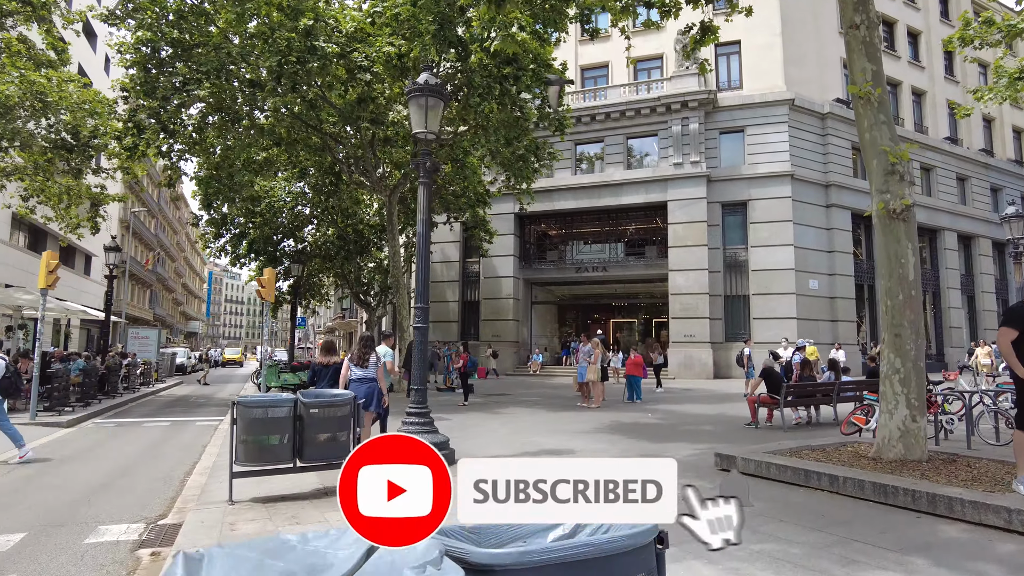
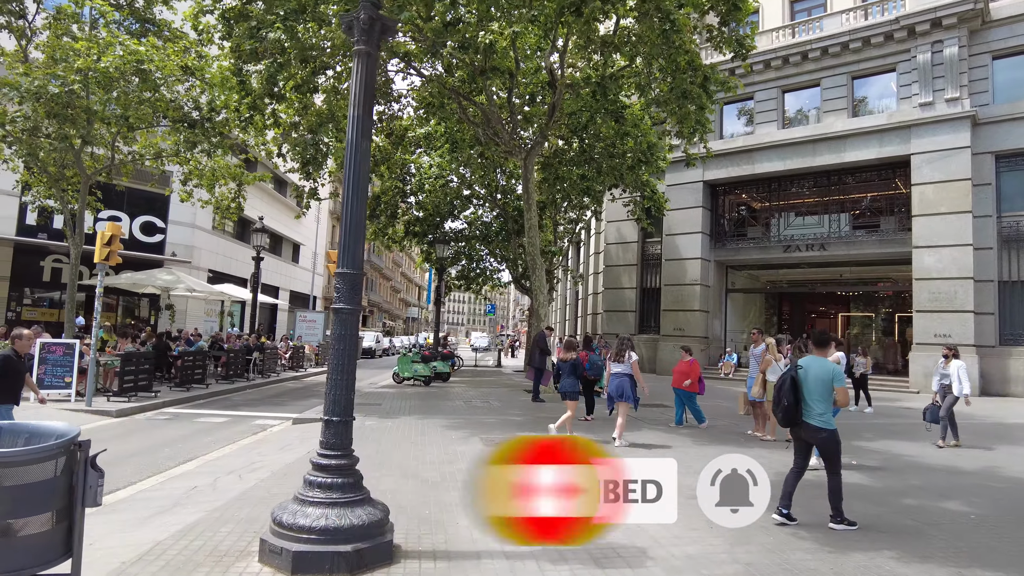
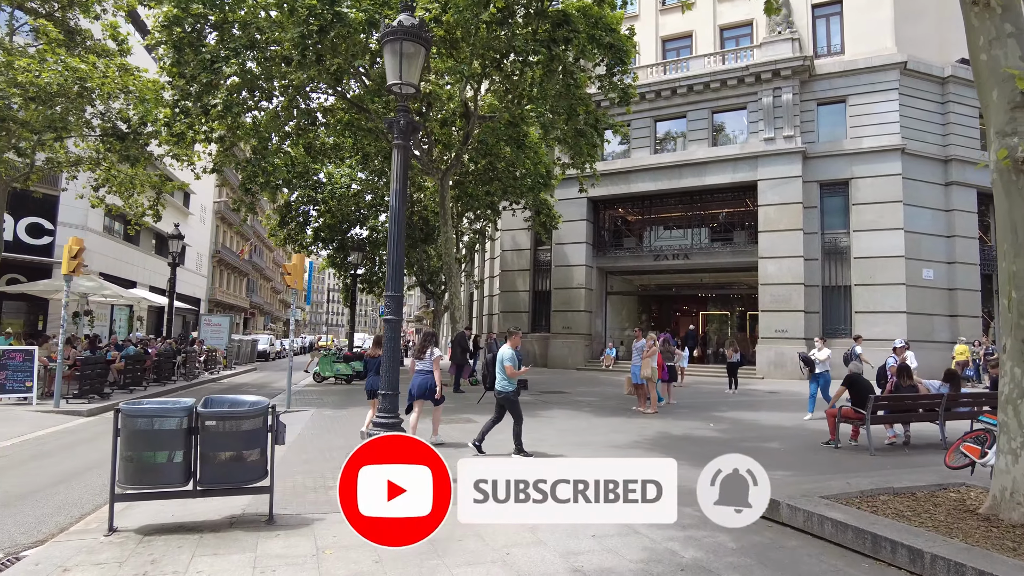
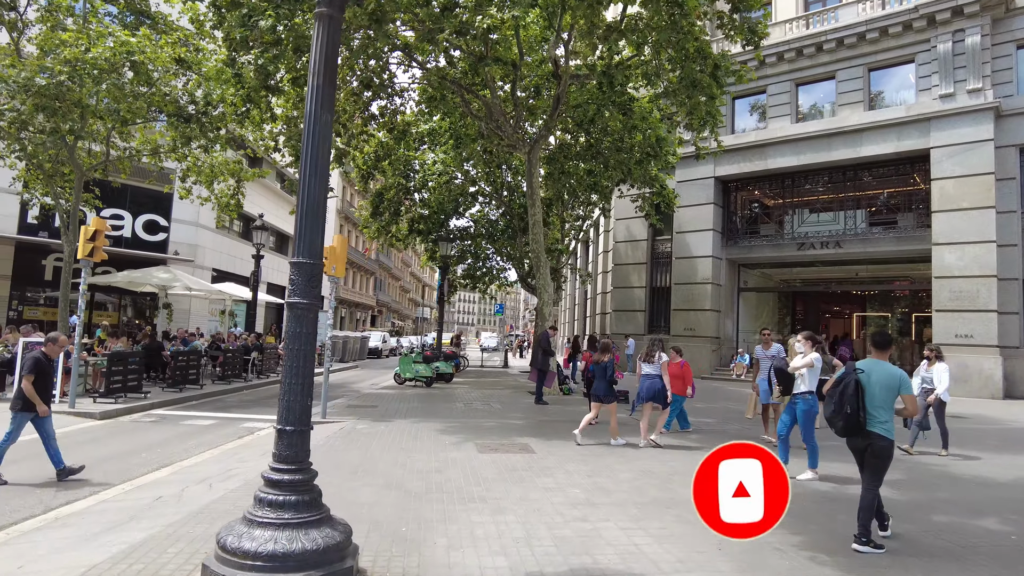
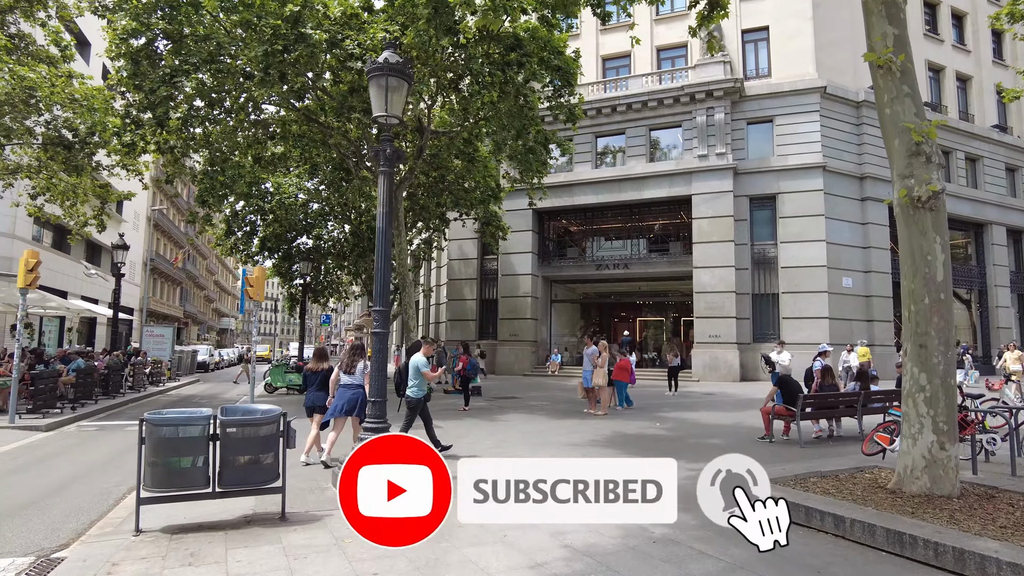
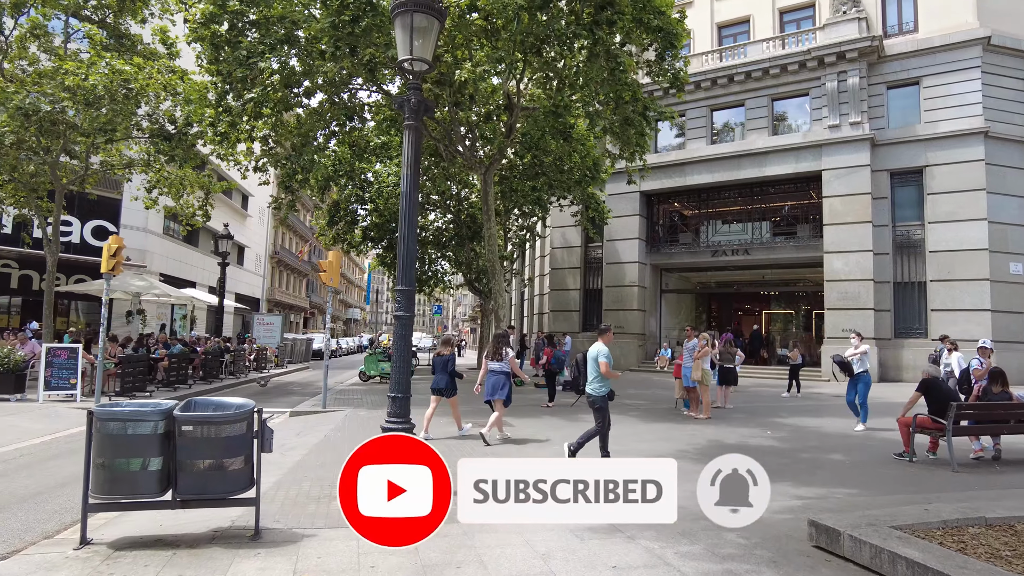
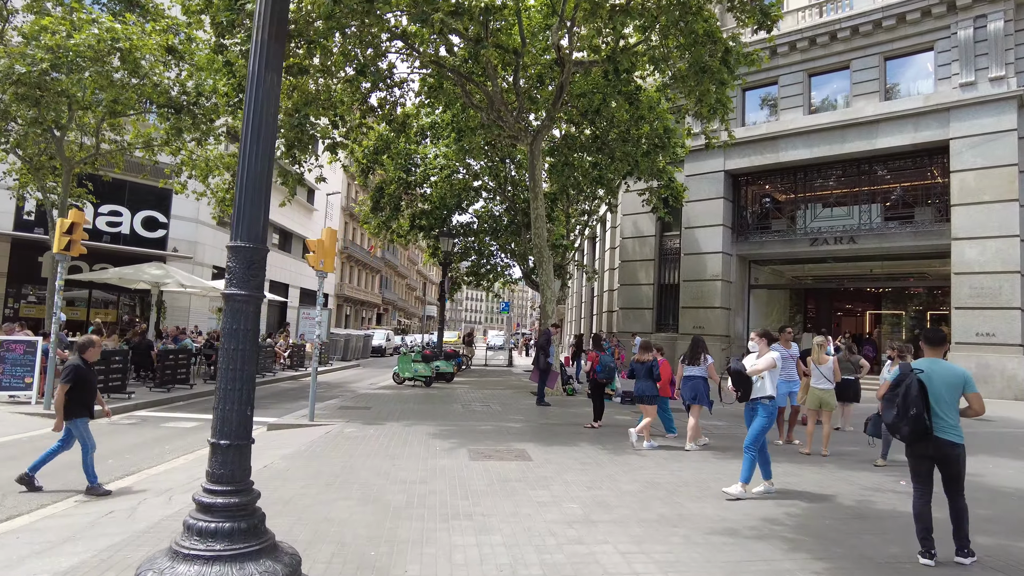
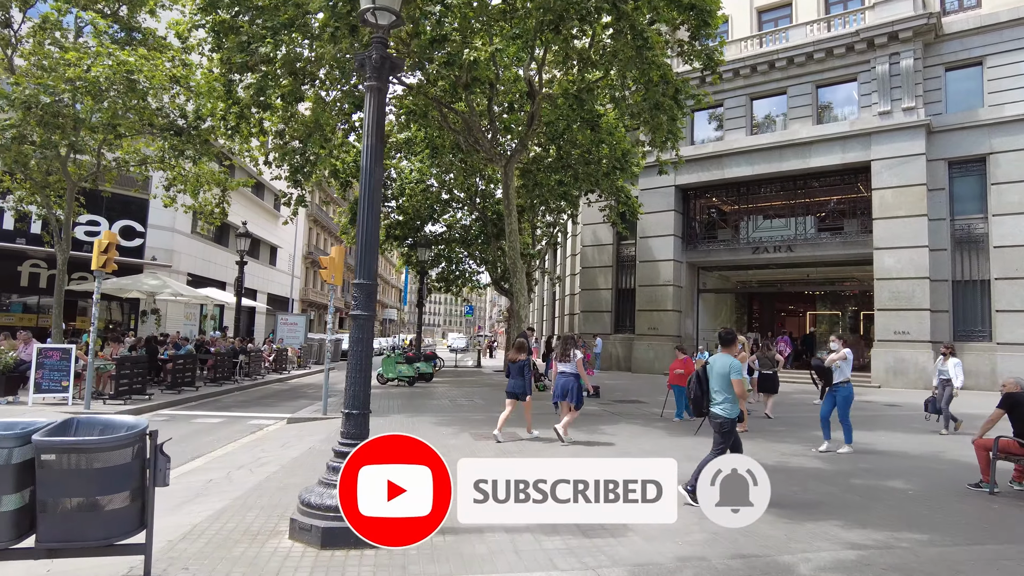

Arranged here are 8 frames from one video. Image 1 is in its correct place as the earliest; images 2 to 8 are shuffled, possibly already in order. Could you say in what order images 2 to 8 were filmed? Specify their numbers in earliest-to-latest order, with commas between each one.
5, 3, 6, 8, 2, 4, 7
